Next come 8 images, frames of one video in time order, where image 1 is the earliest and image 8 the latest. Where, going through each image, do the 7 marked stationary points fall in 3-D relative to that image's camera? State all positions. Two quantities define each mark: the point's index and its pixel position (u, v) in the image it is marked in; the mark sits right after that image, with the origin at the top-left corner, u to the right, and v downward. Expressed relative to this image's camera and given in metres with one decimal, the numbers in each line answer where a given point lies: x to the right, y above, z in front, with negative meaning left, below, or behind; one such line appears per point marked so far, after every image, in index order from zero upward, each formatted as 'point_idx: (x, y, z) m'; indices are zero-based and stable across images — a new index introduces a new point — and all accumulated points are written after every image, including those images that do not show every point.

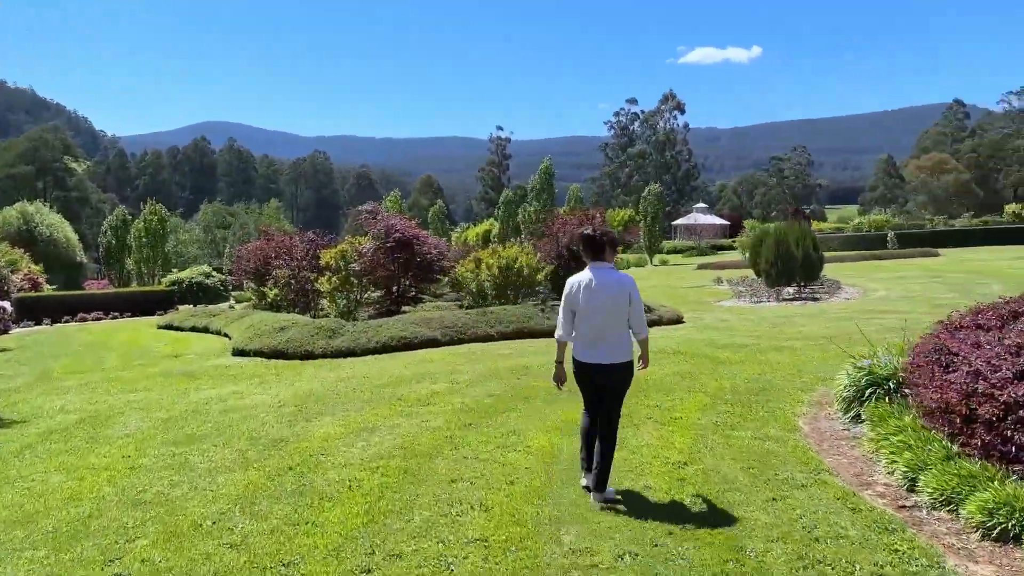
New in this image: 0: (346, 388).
0: (-1.5, -0.9, +7.5) m
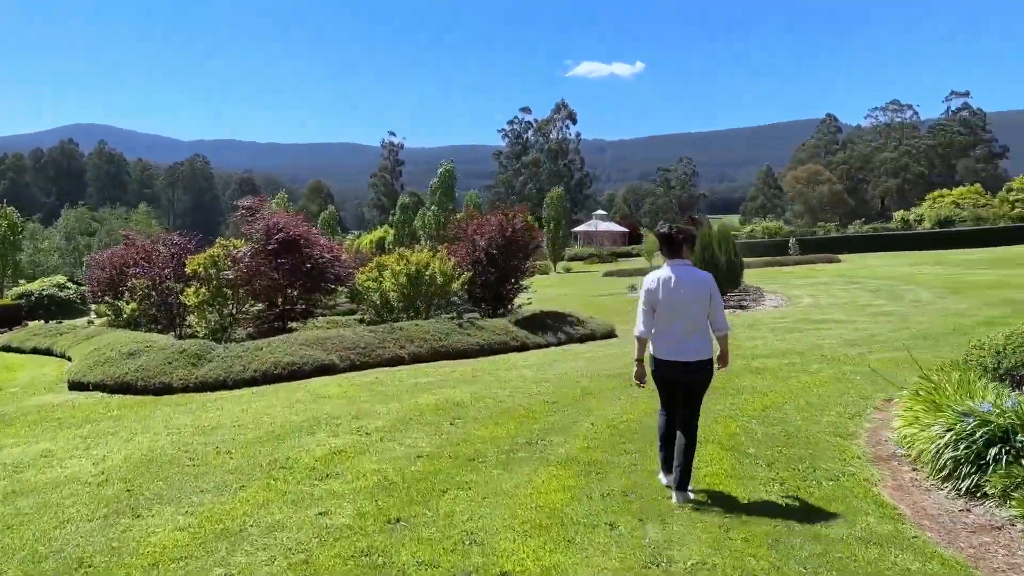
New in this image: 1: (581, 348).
0: (-2.0, -1.1, +5.3) m
1: (+0.9, -0.8, +10.4) m
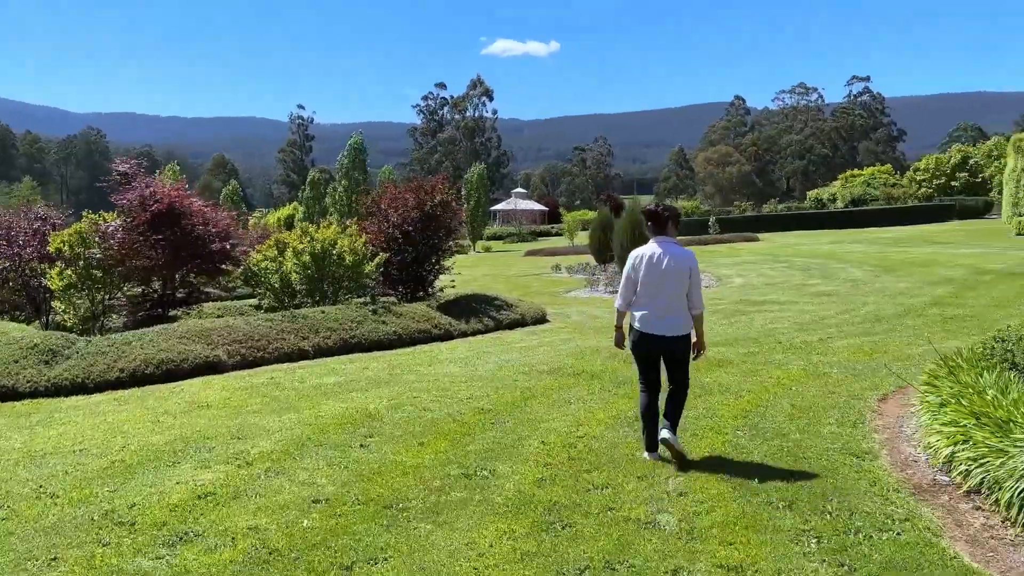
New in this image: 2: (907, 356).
0: (-2.4, -1.0, +3.9) m
1: (0.0, -0.6, +9.3) m
2: (+3.2, -0.5, +6.5) m
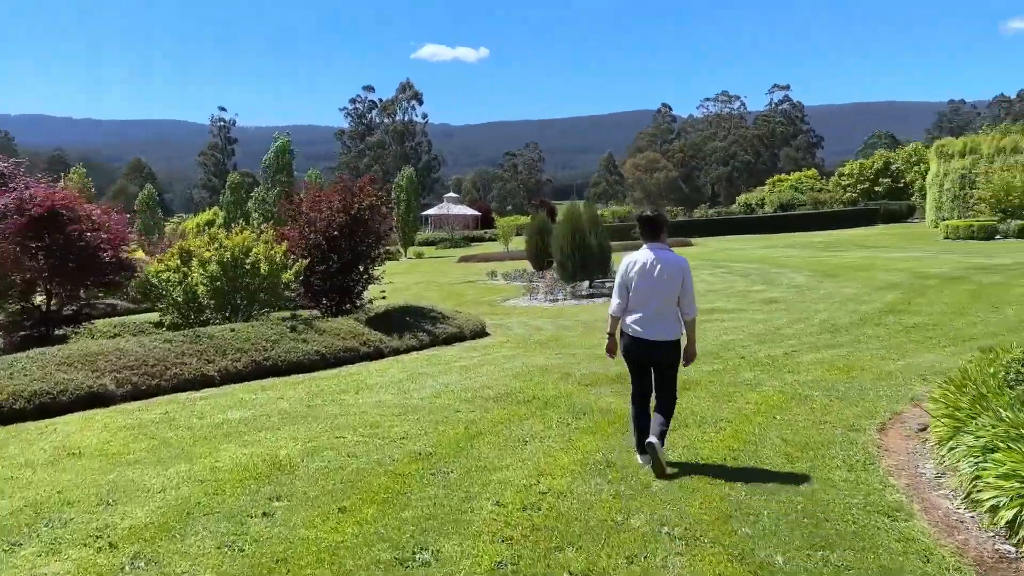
0: (-2.6, -1.1, +2.9) m
1: (-0.7, -0.7, +8.4) m
2: (+2.8, -0.6, +5.9) m
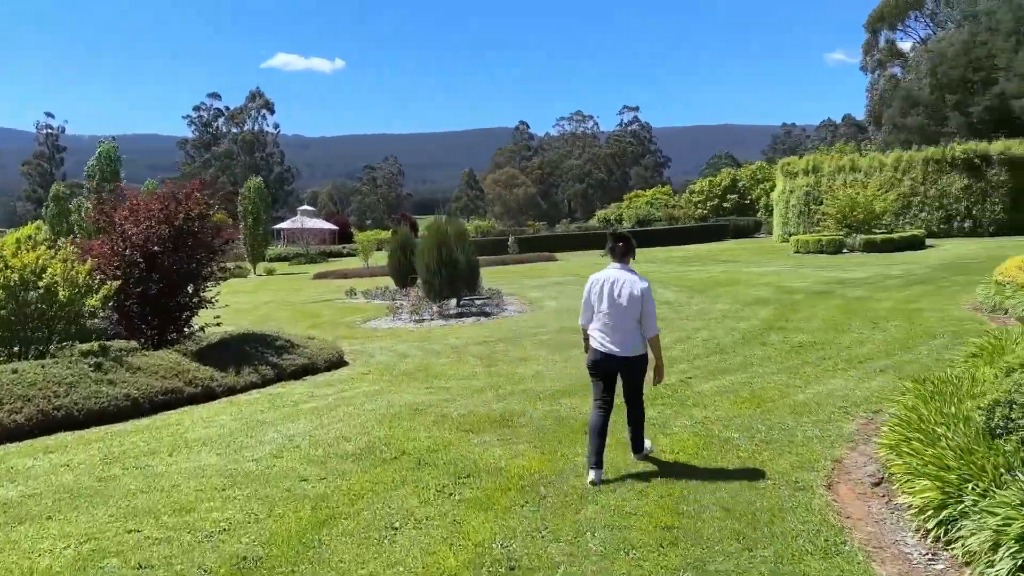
0: (-2.8, -1.2, +1.3) m
1: (-1.9, -0.9, +7.1) m
2: (+1.9, -0.8, +5.2) m
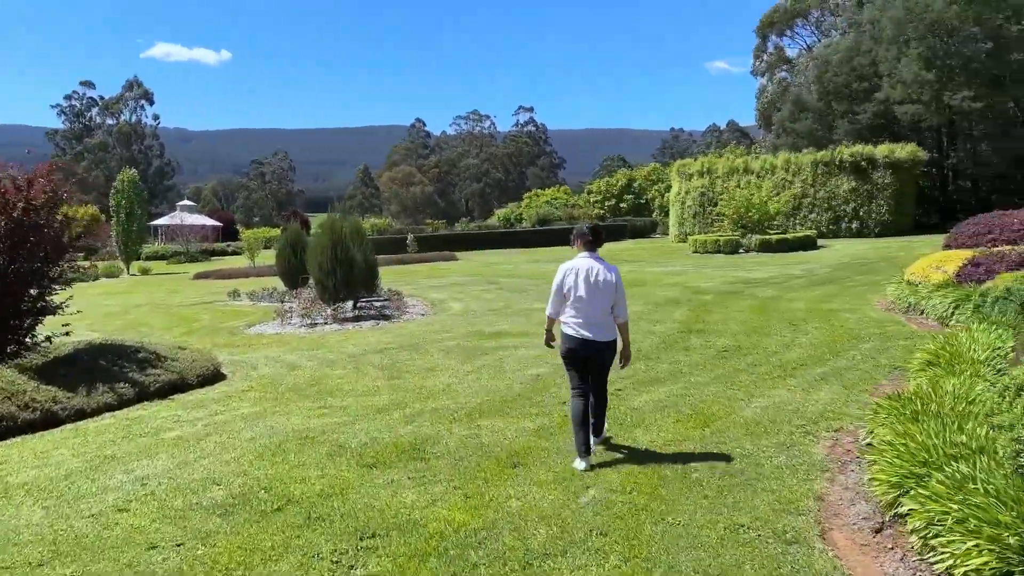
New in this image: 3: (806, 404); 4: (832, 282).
0: (-2.8, -1.2, +0.1) m
1: (-2.6, -0.9, +6.0) m
2: (+1.4, -0.8, +4.6) m
3: (+1.9, -0.7, +5.1) m
4: (+5.3, +0.1, +13.4) m
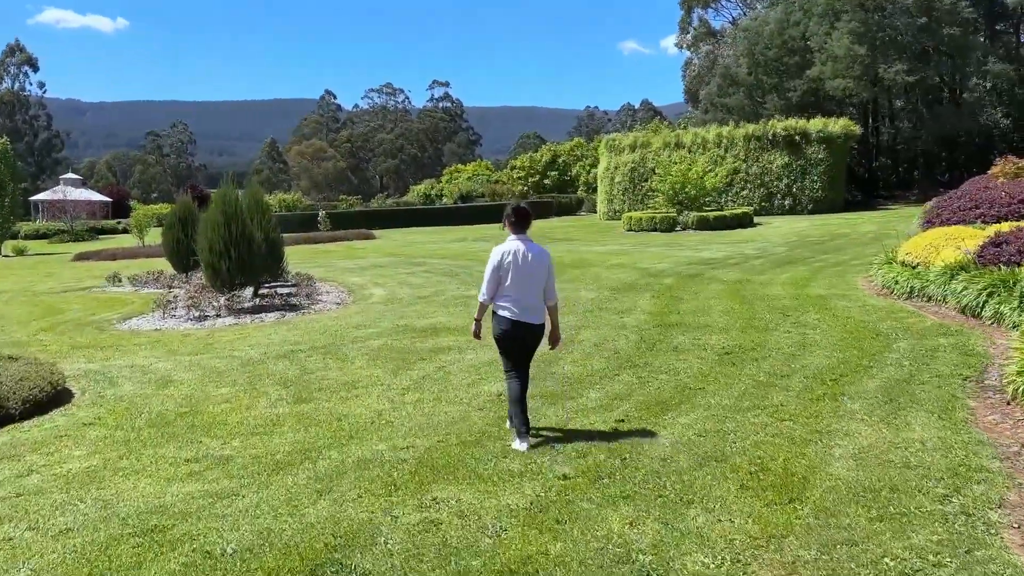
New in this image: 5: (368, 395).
0: (-2.3, -1.4, -1.9) m
1: (-2.8, -0.9, +4.0) m
2: (+1.3, -0.8, +3.0) m
3: (+1.7, -0.7, +3.5) m
4: (+4.3, +0.4, +12.1) m
5: (-0.9, -0.7, +5.3) m
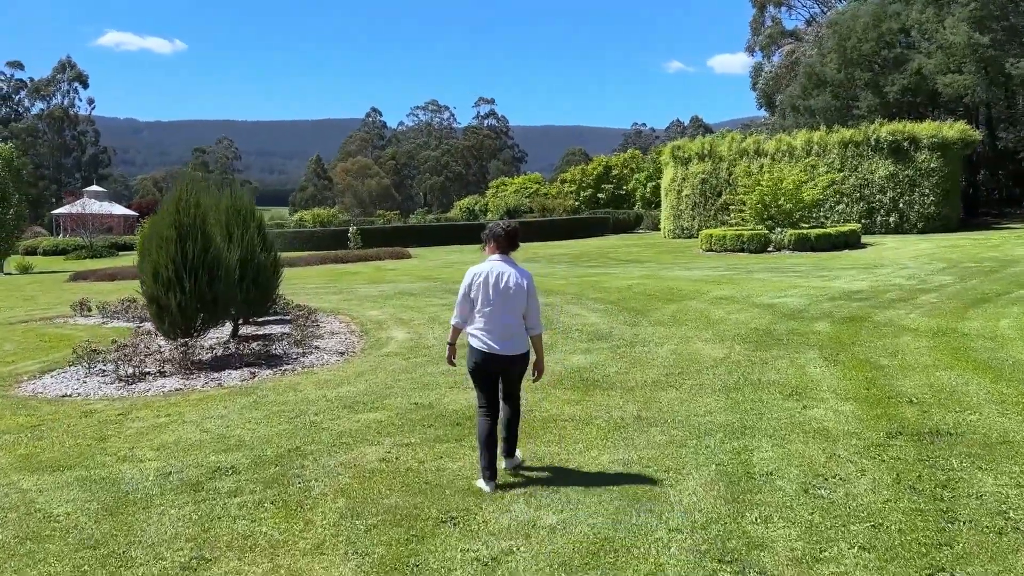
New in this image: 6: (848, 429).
0: (-2.3, -1.5, -5.2) m
1: (-2.5, -1.2, +0.6) m
2: (+1.6, -1.0, -0.5) m
3: (+2.1, -1.0, -0.1) m
4: (+5.1, -0.1, +8.4) m
5: (-0.5, -1.0, +1.9) m
6: (+1.8, -0.8, +4.2) m
